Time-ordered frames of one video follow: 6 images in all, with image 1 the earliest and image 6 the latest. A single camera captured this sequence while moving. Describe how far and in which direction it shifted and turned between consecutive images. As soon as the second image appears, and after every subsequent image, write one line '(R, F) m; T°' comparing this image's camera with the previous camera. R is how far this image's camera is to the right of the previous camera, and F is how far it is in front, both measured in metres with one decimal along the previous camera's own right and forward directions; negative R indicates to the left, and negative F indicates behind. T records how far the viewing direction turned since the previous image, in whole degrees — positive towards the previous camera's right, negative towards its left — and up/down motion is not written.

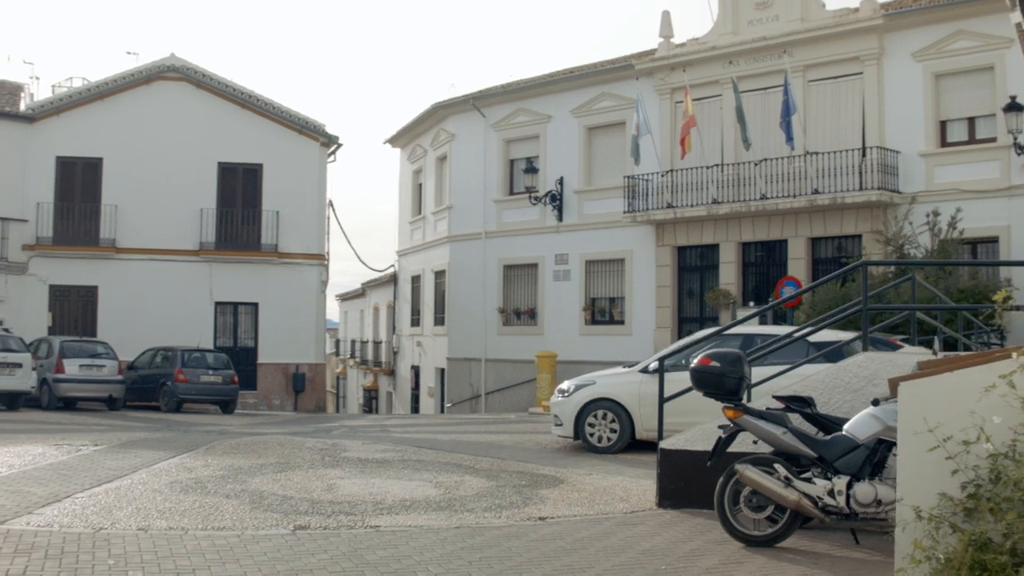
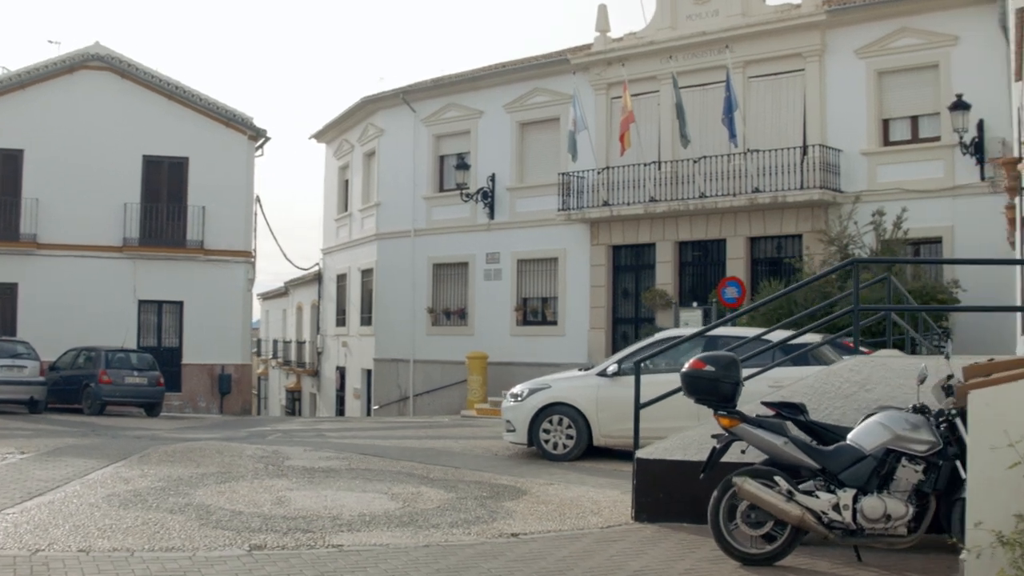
(-0.2, +0.5) m; +3°
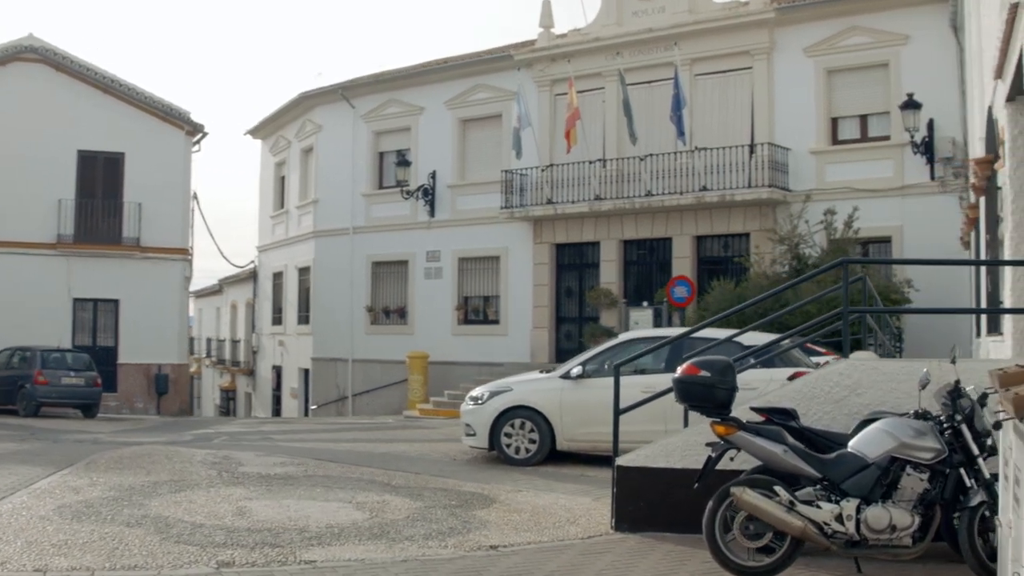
(-0.2, +0.3) m; +2°
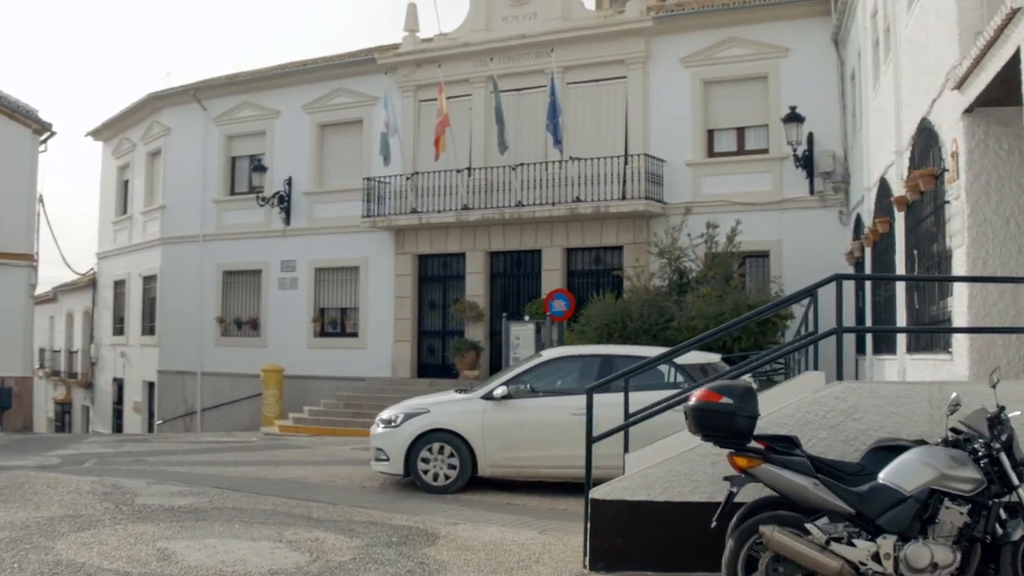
(-0.5, +0.7) m; +6°
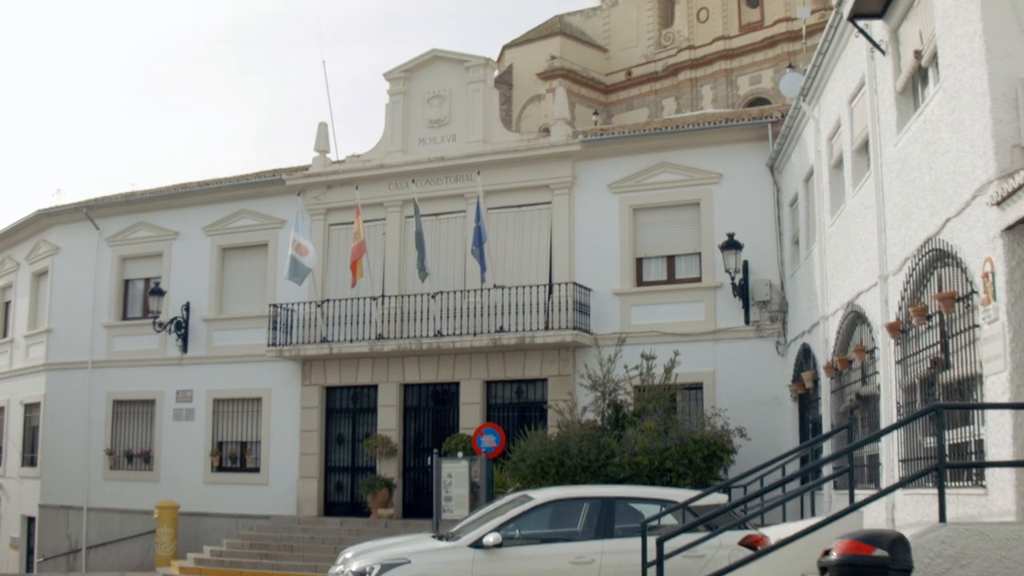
(-0.6, +0.9) m; +5°
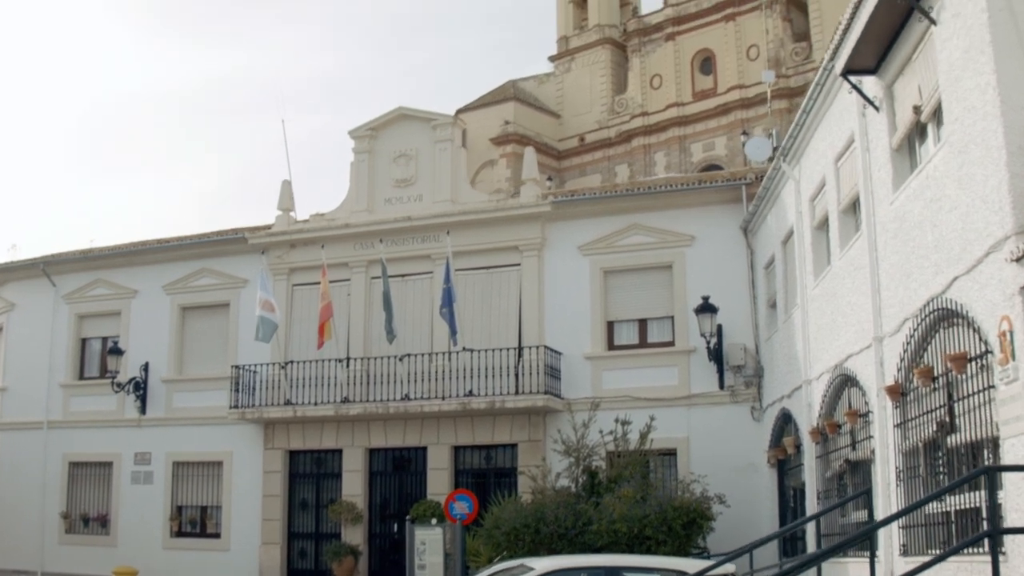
(-0.3, +0.3) m; +2°
